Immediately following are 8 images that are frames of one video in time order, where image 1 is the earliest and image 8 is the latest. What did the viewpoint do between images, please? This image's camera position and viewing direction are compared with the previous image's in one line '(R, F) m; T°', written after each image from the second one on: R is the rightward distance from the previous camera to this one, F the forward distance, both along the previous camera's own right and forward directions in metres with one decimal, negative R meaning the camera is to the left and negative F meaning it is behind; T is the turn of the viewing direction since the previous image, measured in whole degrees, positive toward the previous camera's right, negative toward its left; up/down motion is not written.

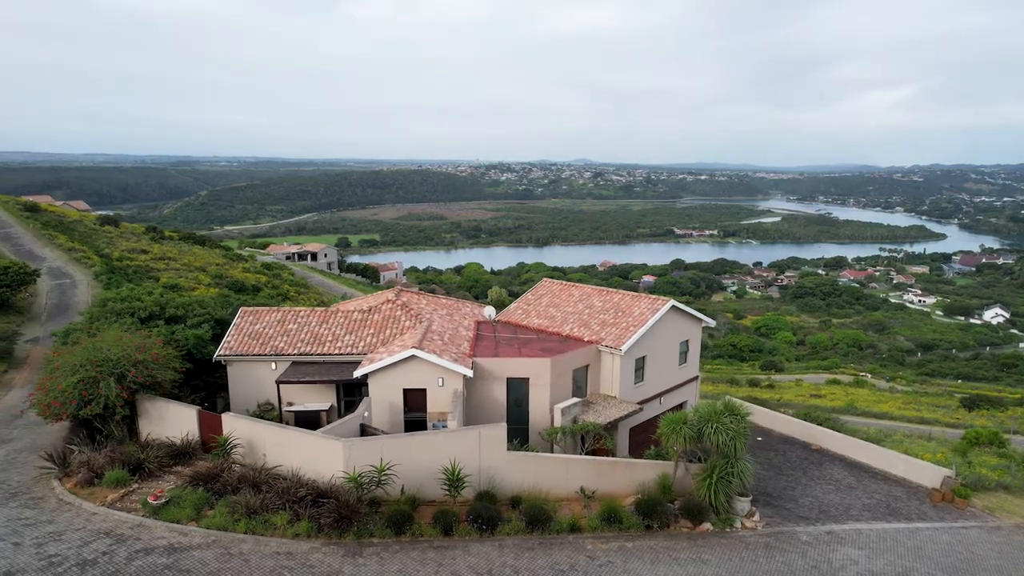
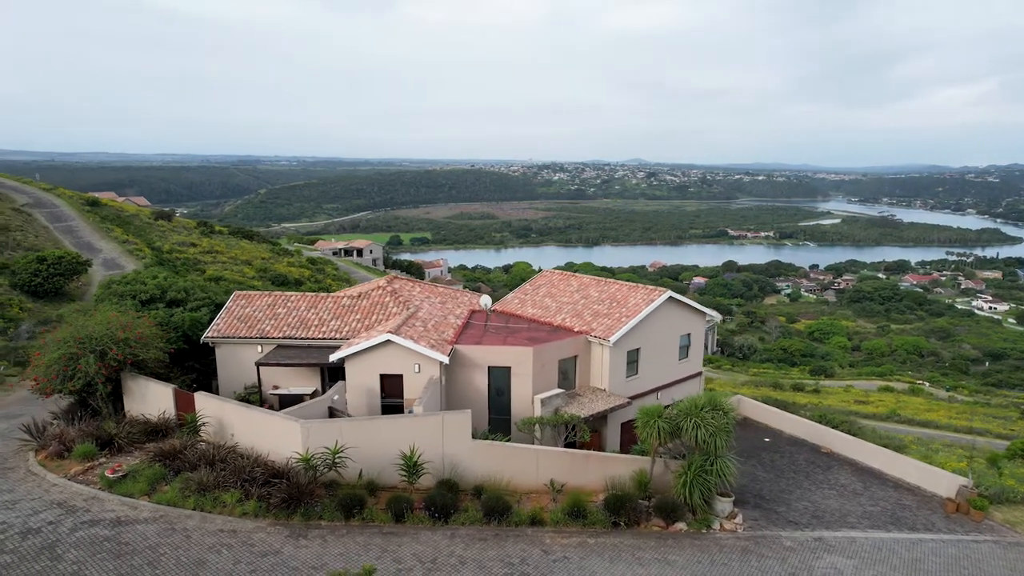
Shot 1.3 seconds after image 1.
(+1.8, +0.5) m; -4°
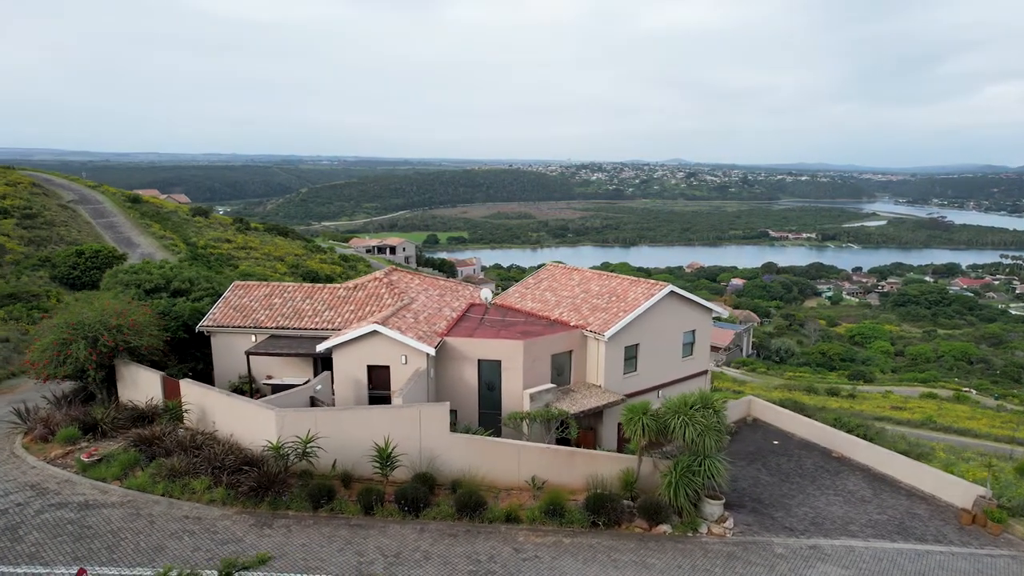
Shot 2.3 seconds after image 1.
(+1.1, +0.4) m; -3°
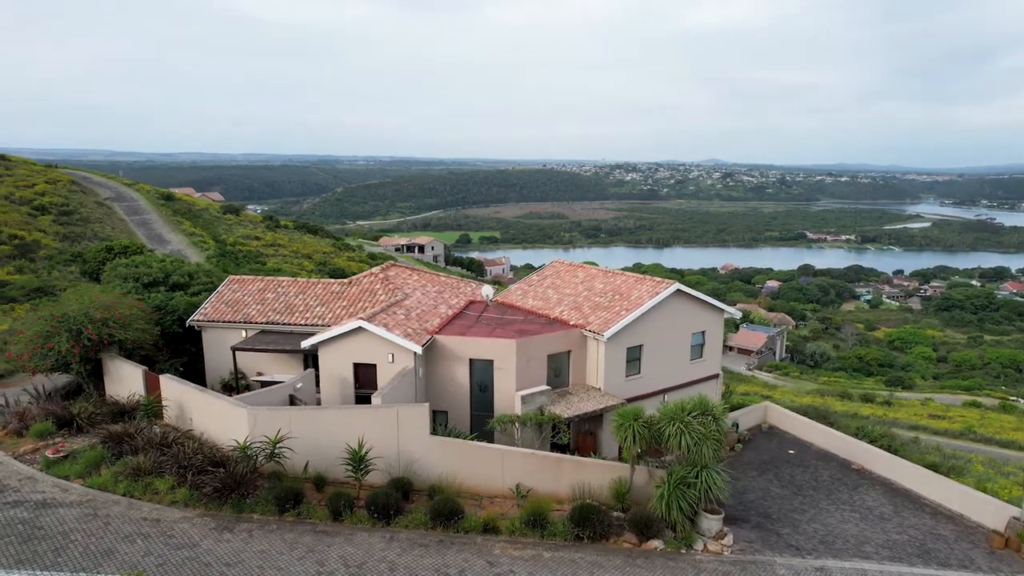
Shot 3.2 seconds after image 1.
(+0.9, +0.8) m; -3°
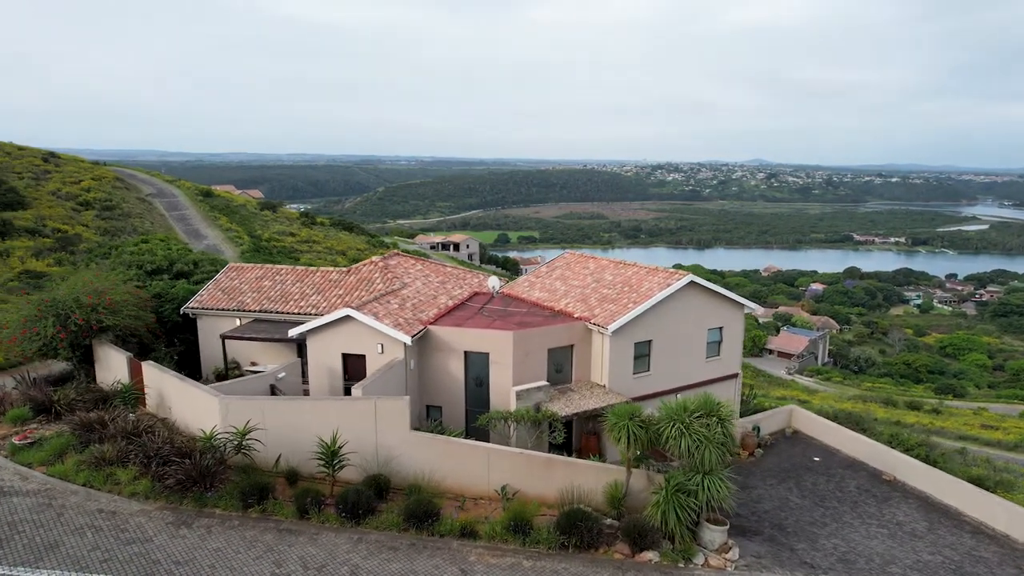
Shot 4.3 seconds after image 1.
(+0.9, +1.0) m; -3°
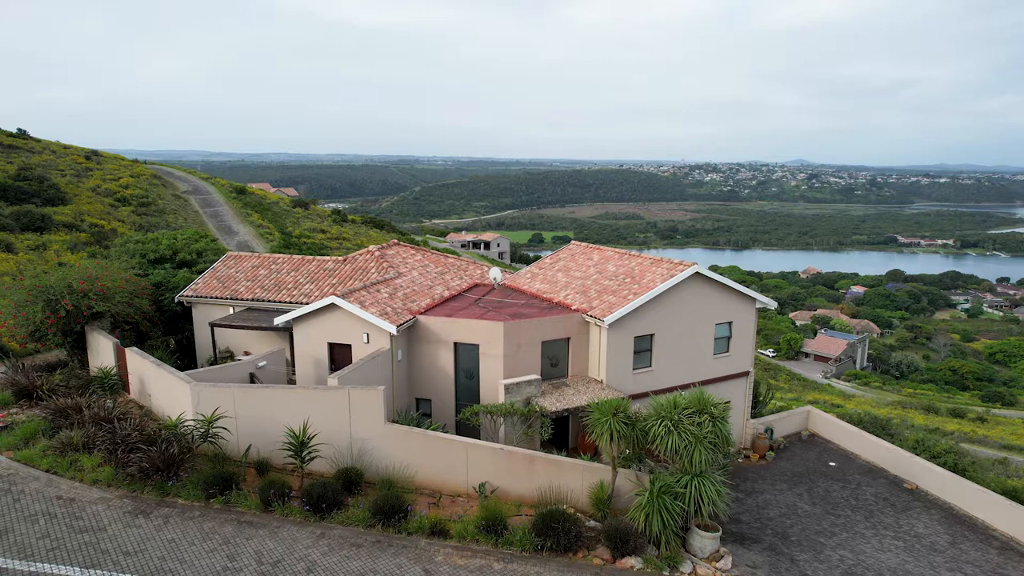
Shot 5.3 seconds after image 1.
(+0.9, +0.7) m; -3°
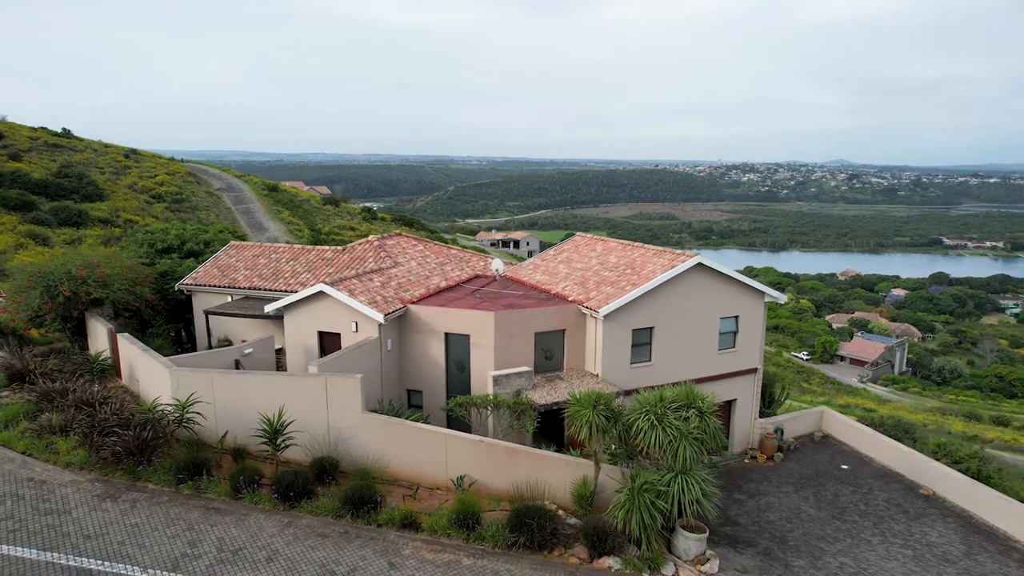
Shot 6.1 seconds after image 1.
(+0.9, +0.4) m; -3°
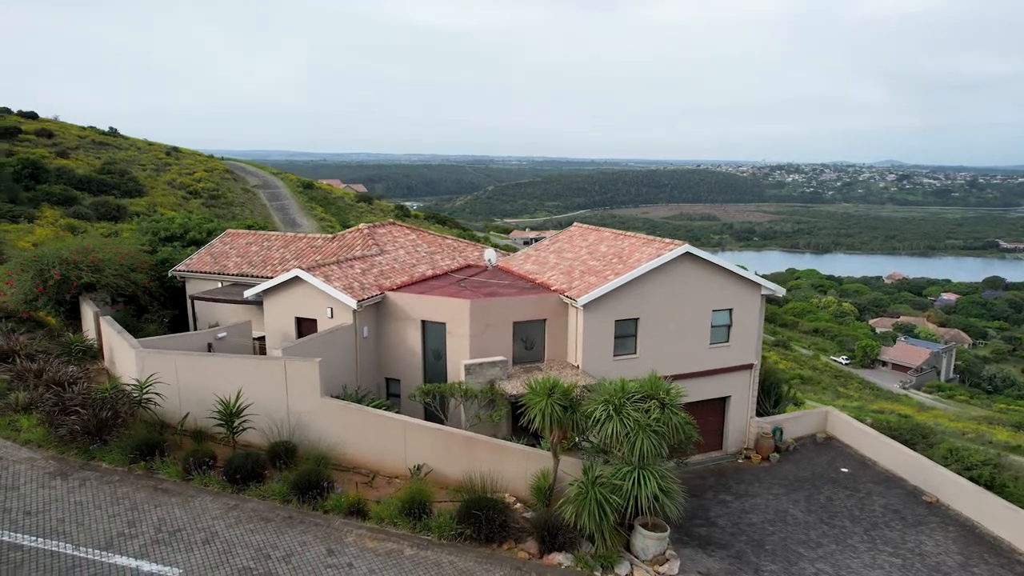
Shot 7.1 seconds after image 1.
(+1.3, +0.4) m; -3°
